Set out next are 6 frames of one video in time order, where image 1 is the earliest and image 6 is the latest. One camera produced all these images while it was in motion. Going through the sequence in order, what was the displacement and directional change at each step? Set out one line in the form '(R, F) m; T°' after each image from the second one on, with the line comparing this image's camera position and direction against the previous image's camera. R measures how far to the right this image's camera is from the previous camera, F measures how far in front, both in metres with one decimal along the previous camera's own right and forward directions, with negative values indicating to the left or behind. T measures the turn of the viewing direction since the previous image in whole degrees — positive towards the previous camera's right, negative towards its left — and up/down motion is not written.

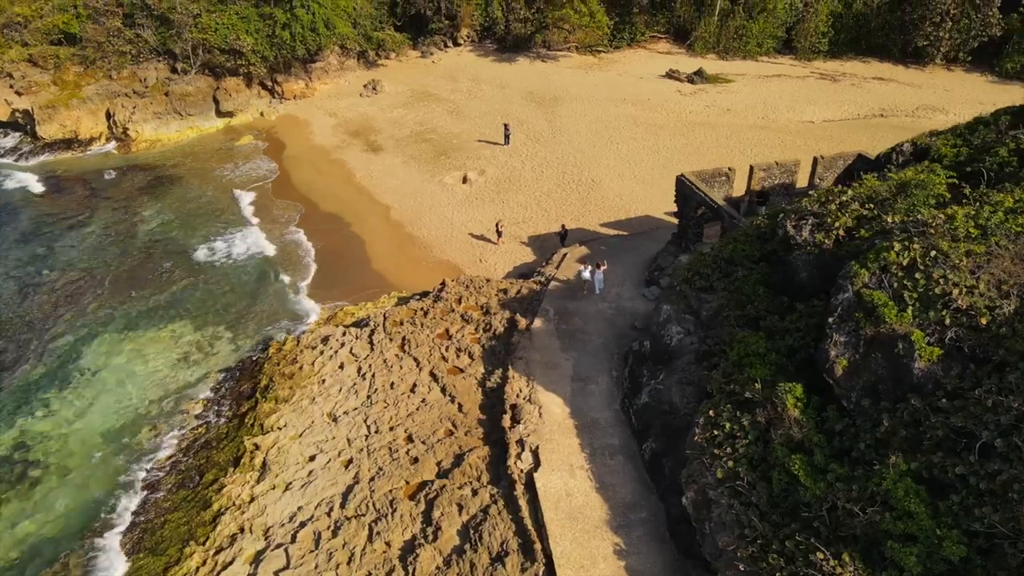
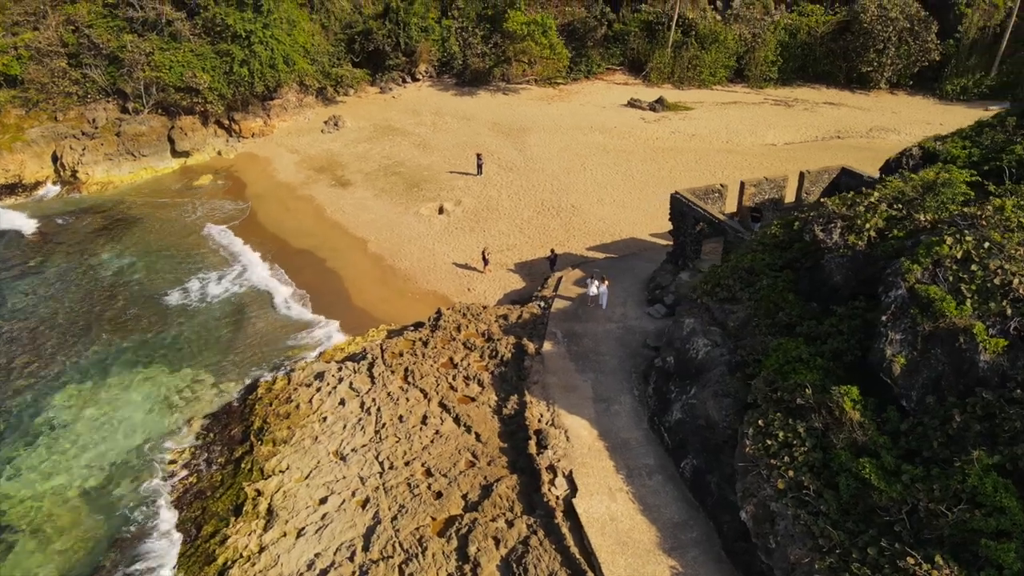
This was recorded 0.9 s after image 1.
(-1.3, +0.6) m; +4°
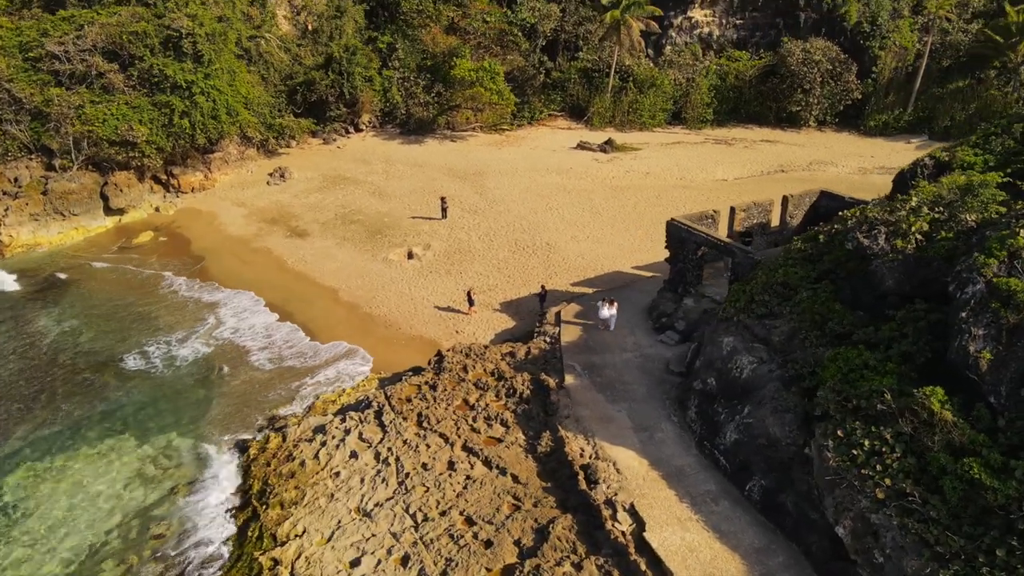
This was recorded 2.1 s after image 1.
(-2.0, +0.8) m; +7°
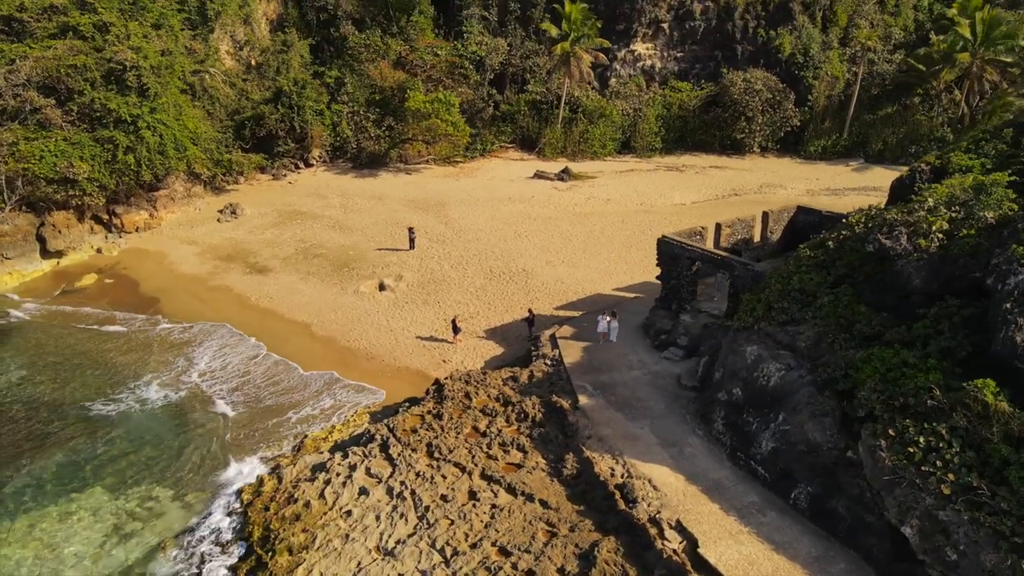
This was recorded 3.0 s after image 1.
(-1.5, +0.5) m; +5°
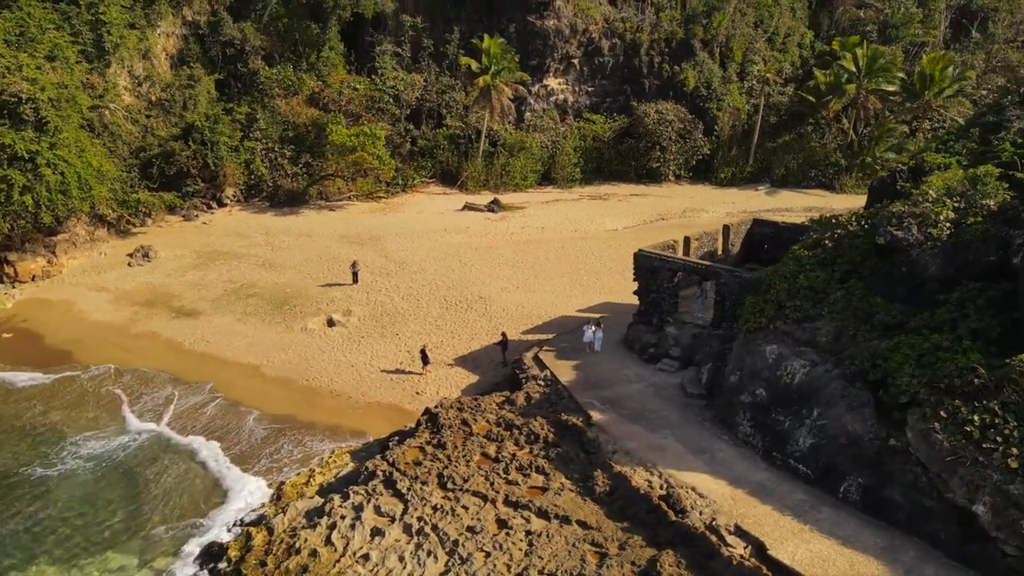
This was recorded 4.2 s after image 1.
(-2.1, +0.8) m; +9°
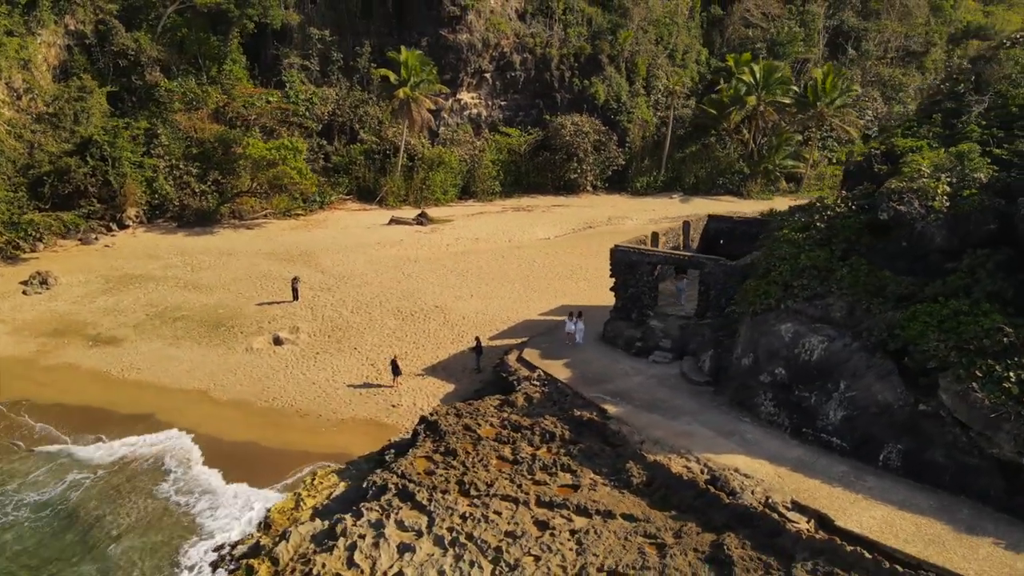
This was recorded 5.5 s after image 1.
(-2.2, +0.8) m; +9°
